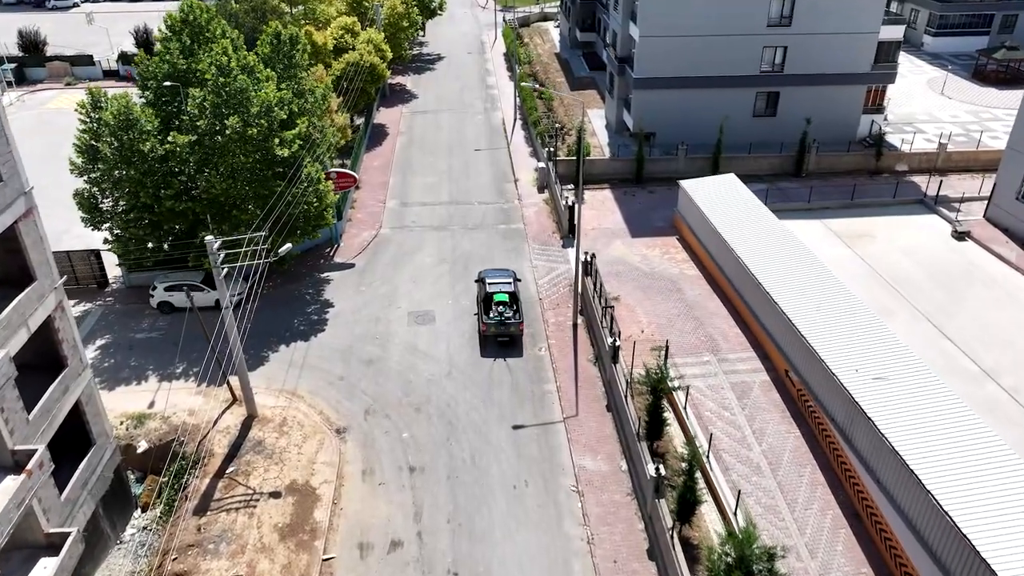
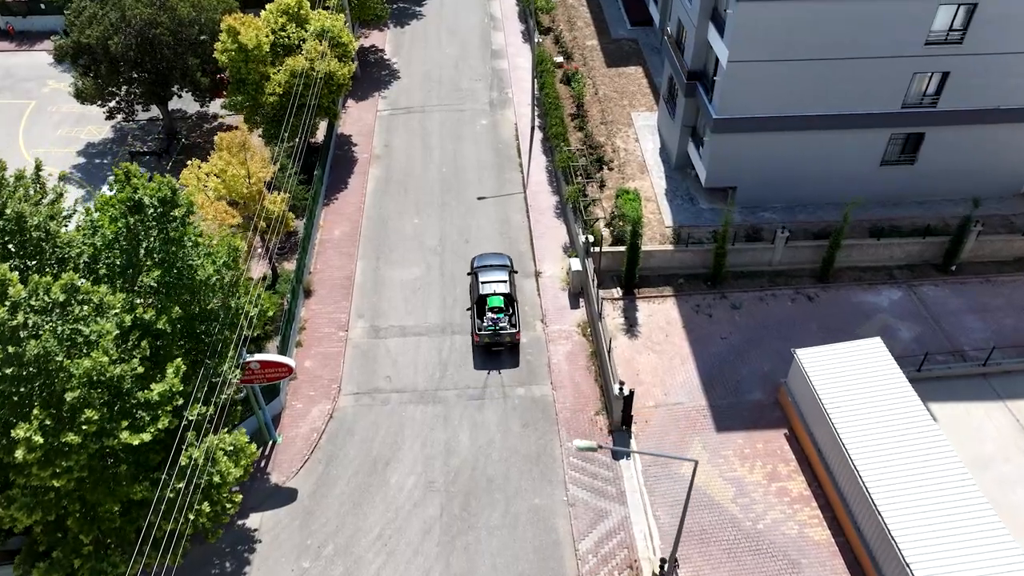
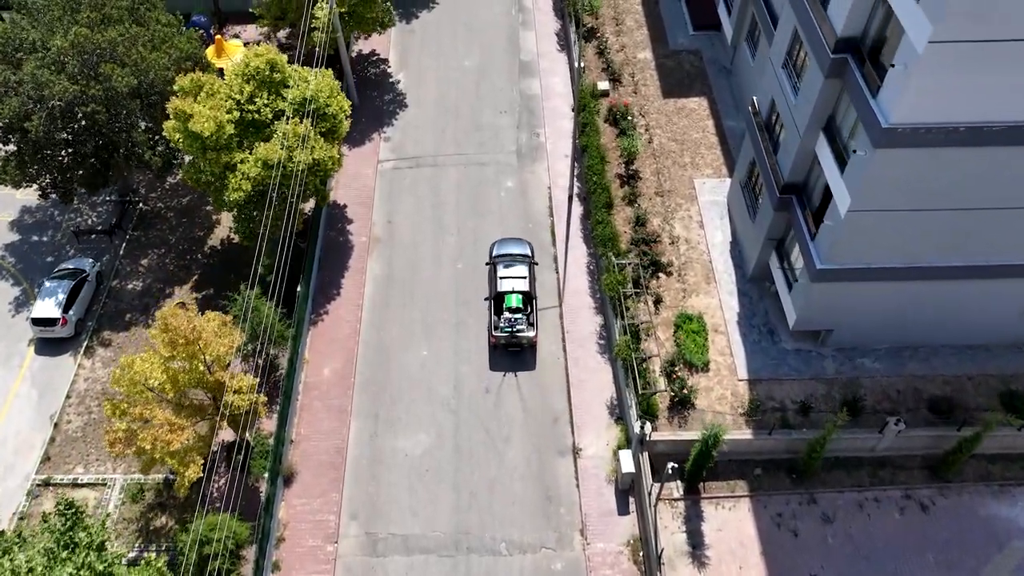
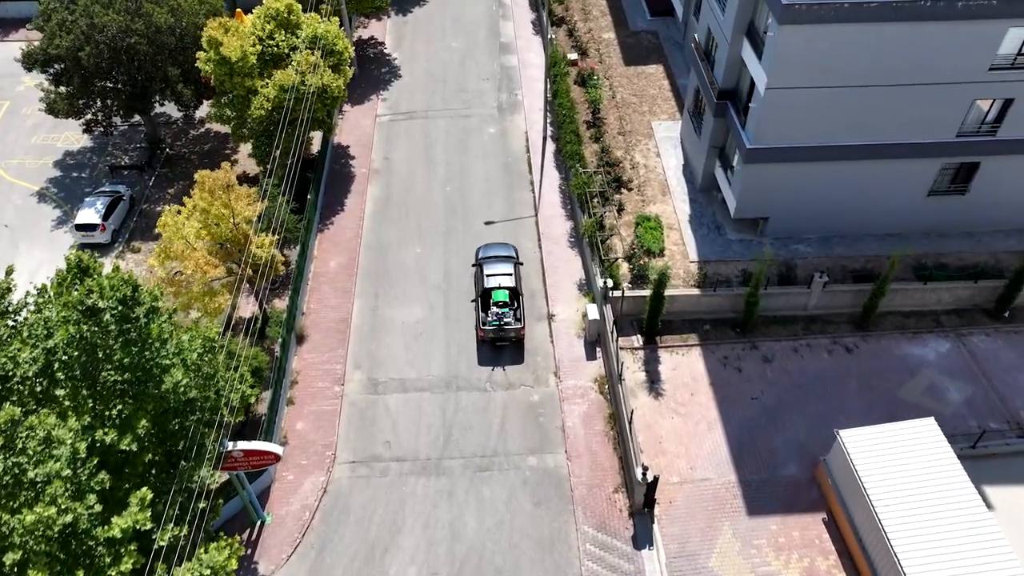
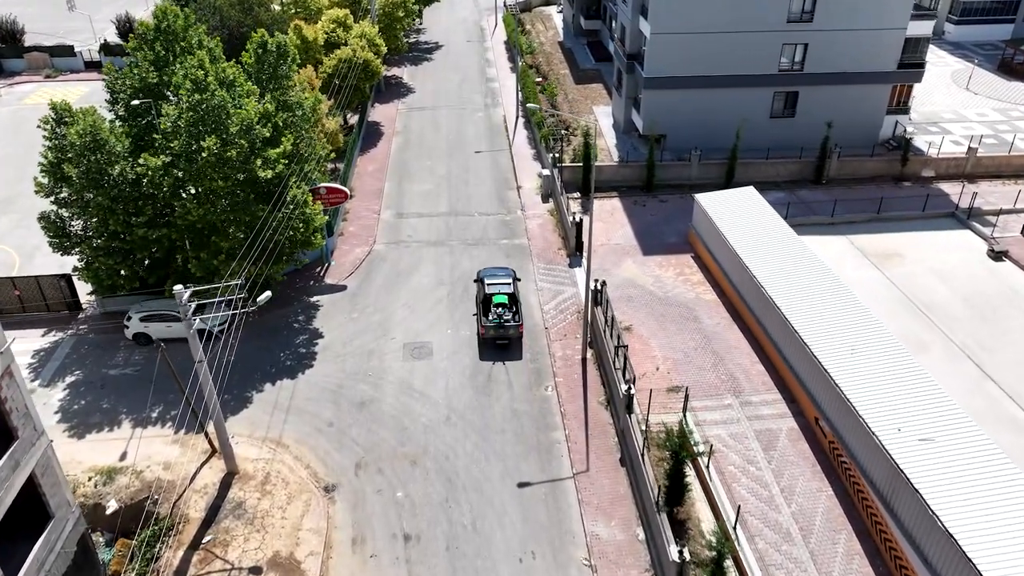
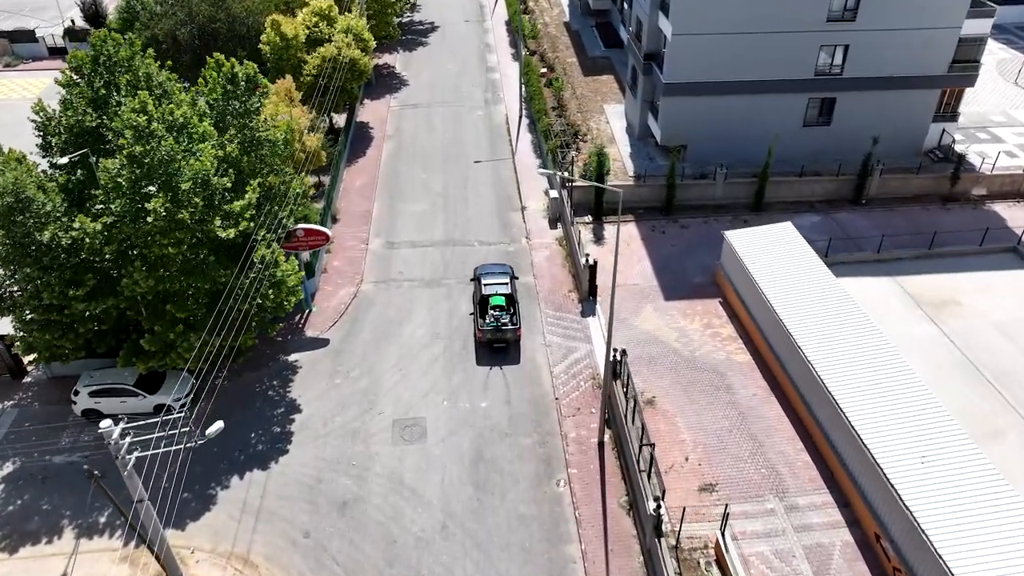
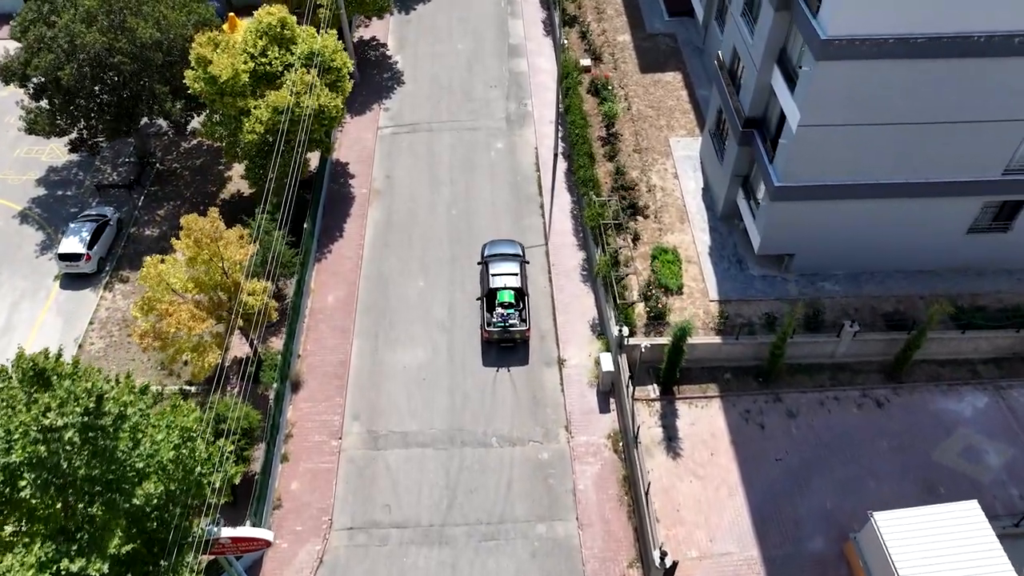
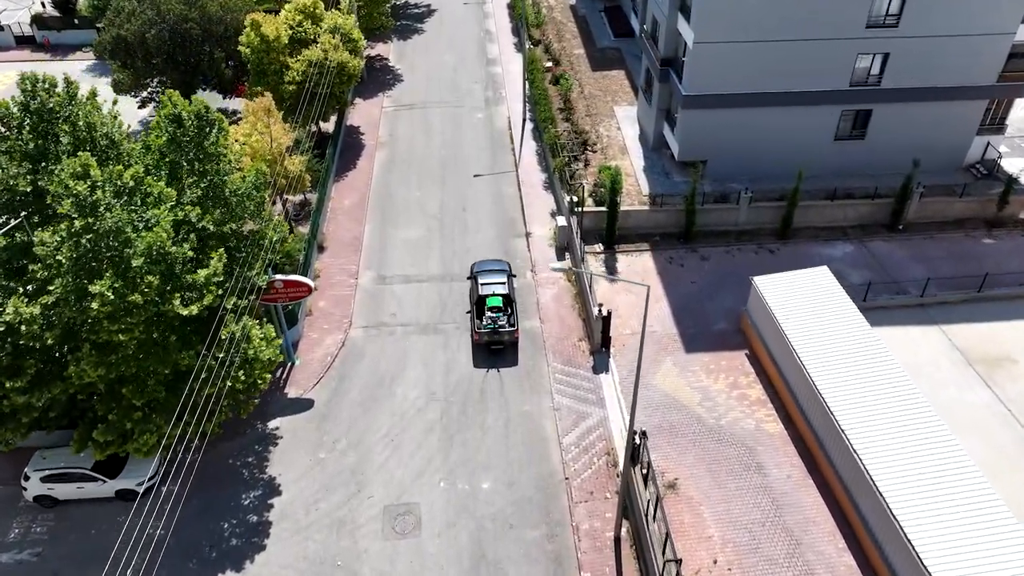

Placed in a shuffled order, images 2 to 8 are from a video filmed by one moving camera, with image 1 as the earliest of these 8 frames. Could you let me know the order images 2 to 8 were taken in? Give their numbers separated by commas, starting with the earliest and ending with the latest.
5, 6, 8, 2, 4, 7, 3
